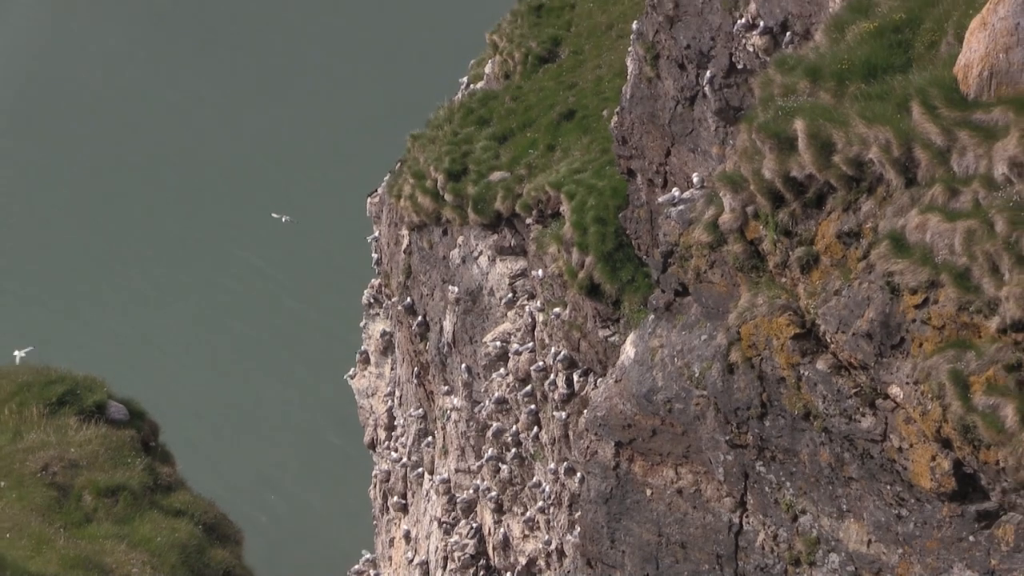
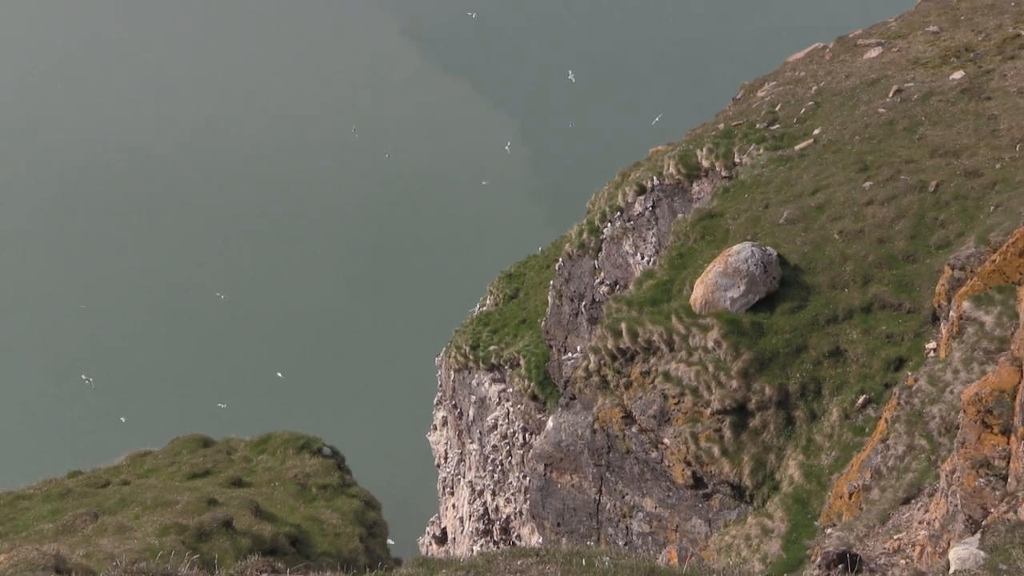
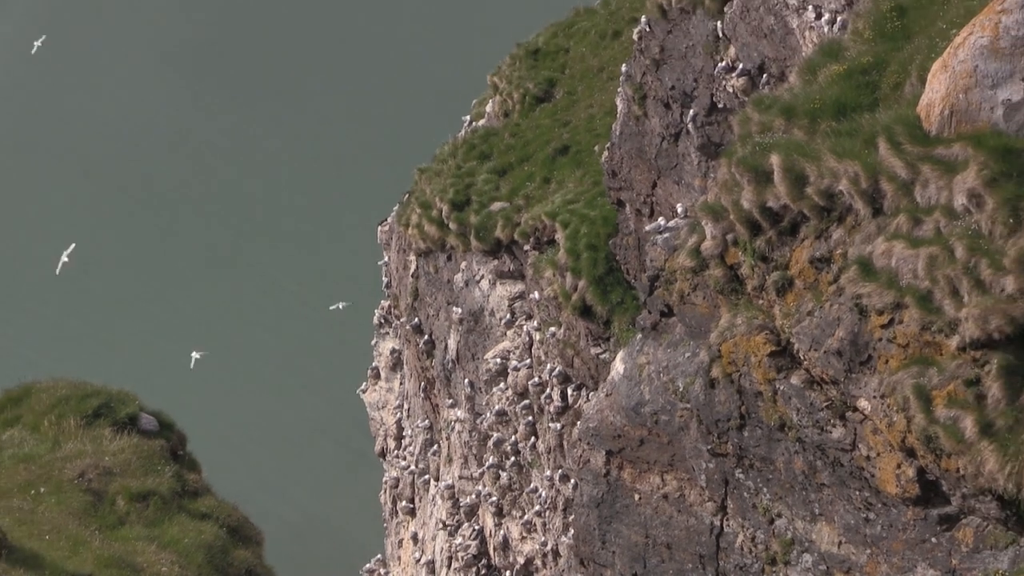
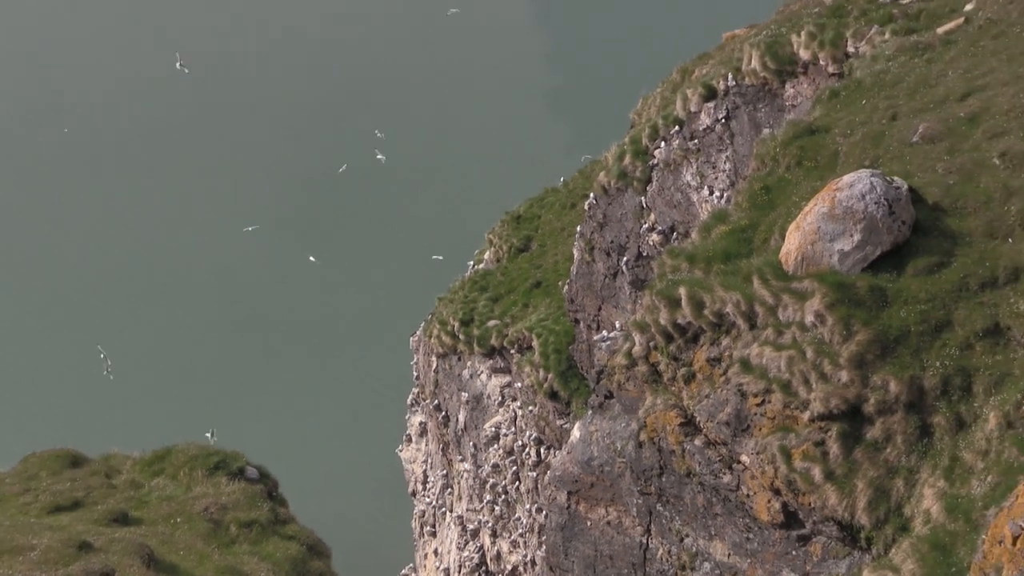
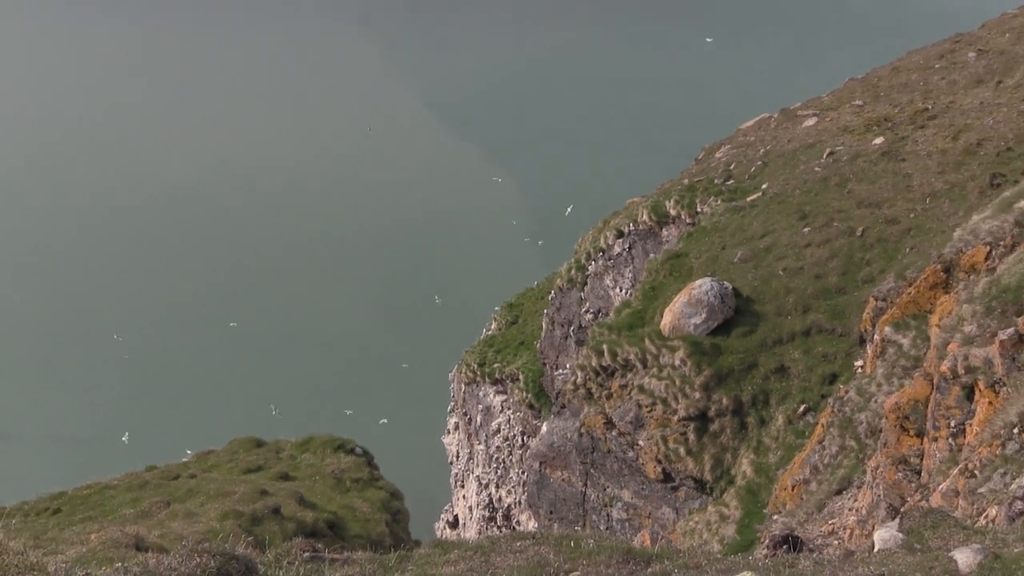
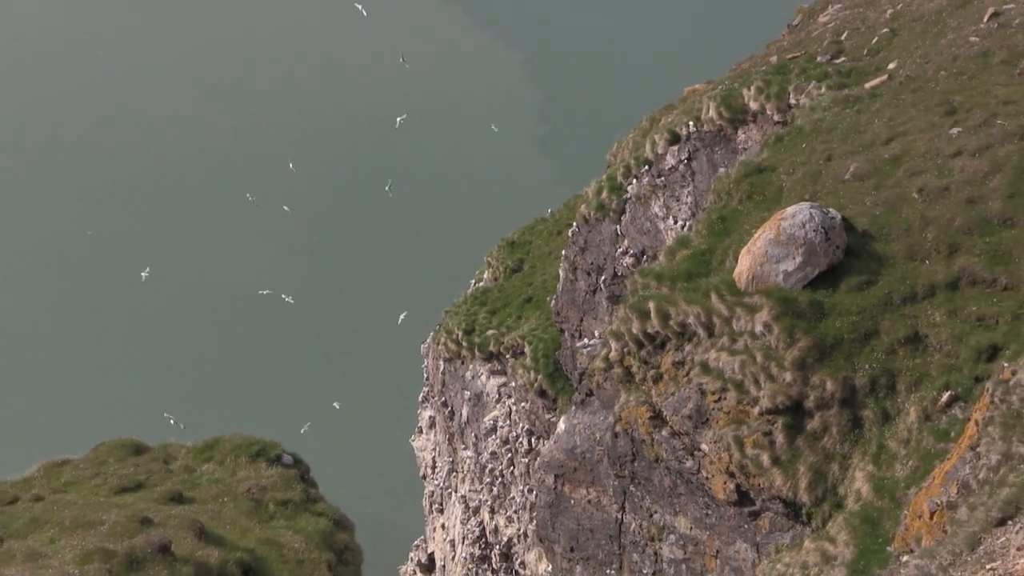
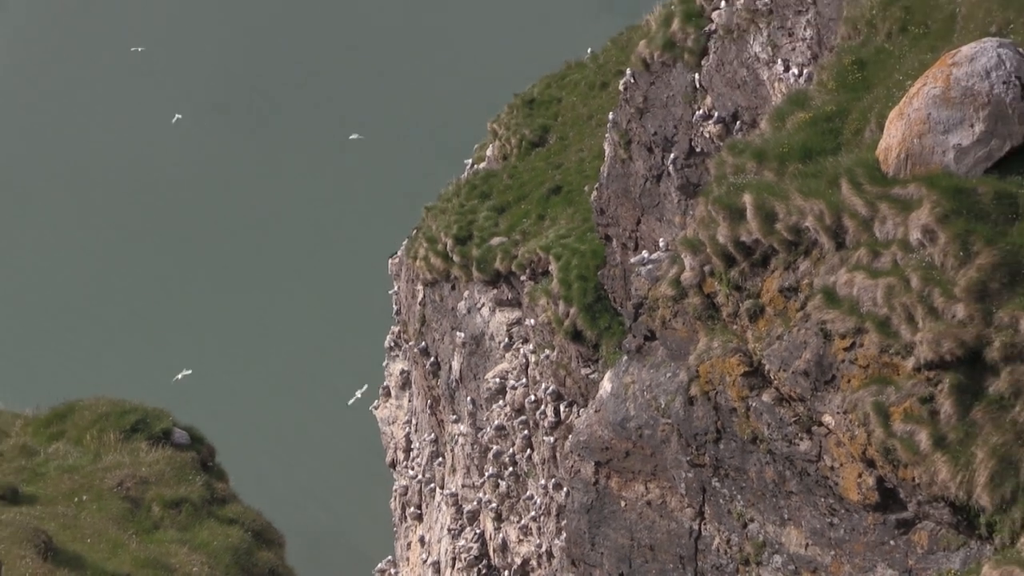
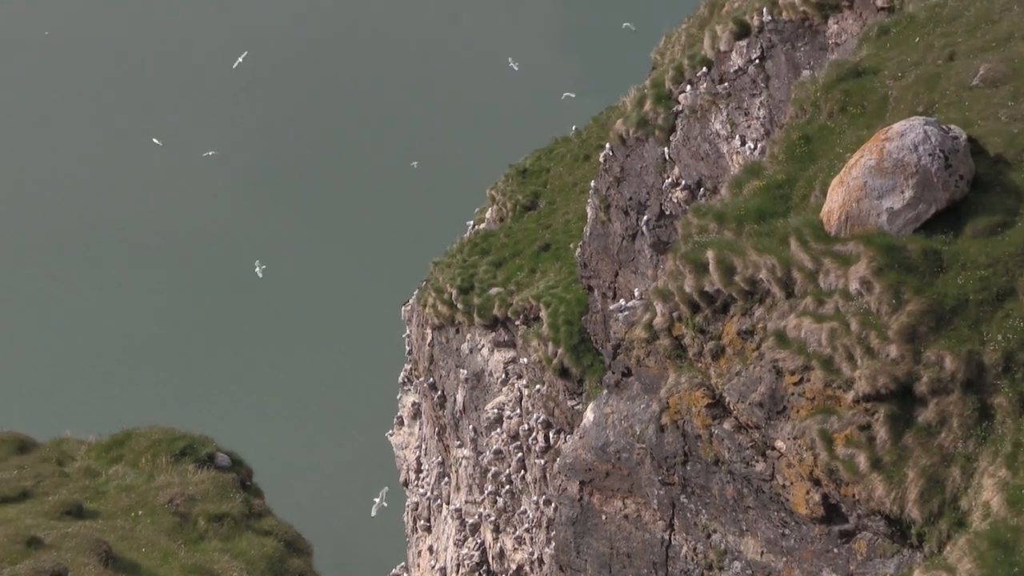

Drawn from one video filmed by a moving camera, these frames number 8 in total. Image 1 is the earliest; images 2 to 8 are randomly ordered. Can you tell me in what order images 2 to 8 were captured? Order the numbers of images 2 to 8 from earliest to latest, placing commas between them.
3, 7, 8, 4, 6, 2, 5
